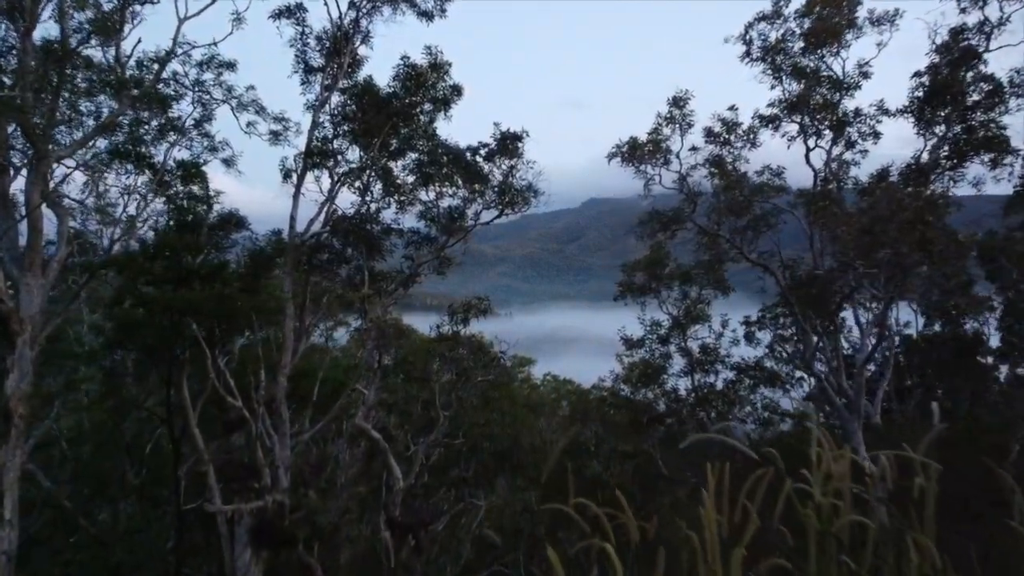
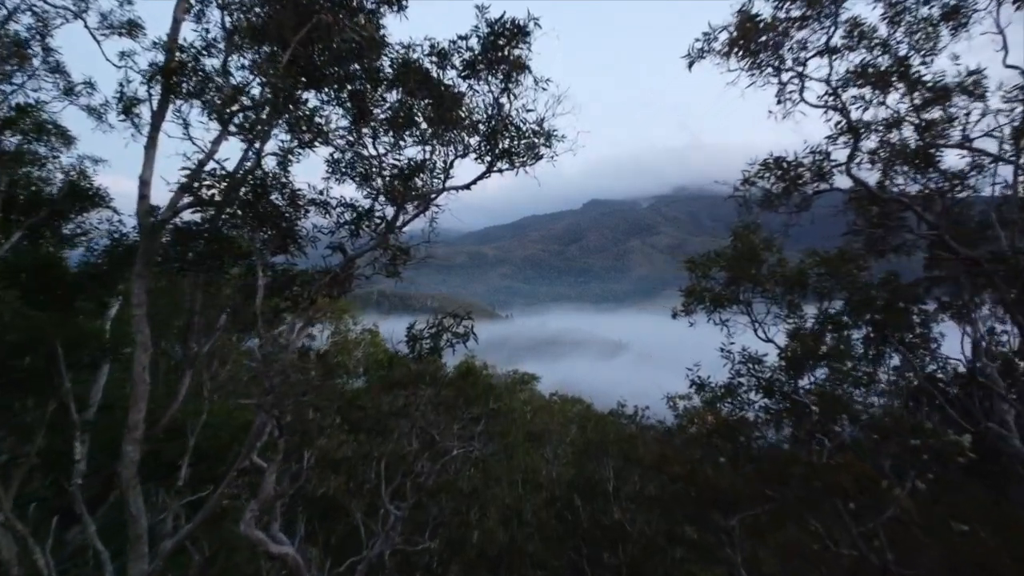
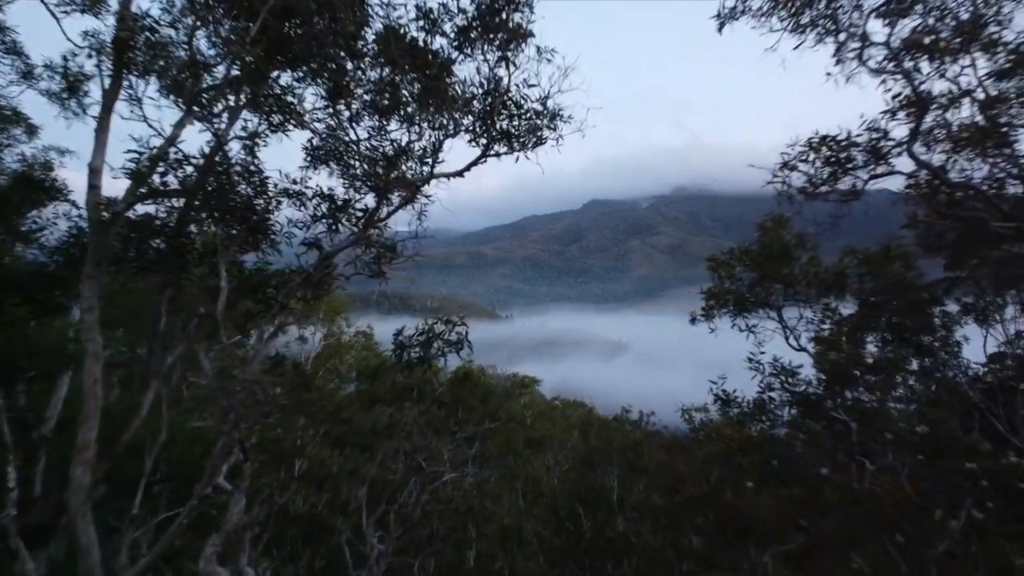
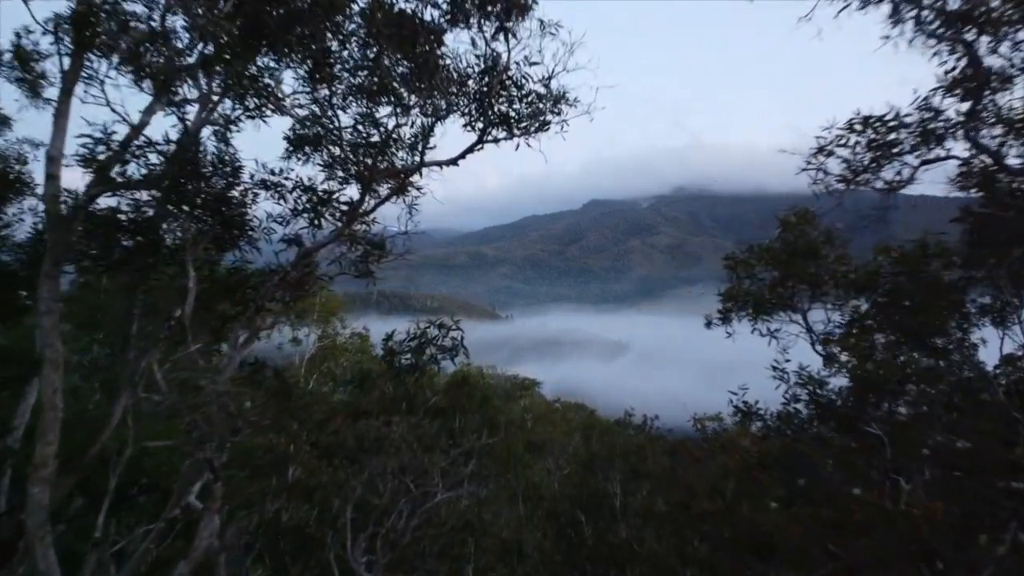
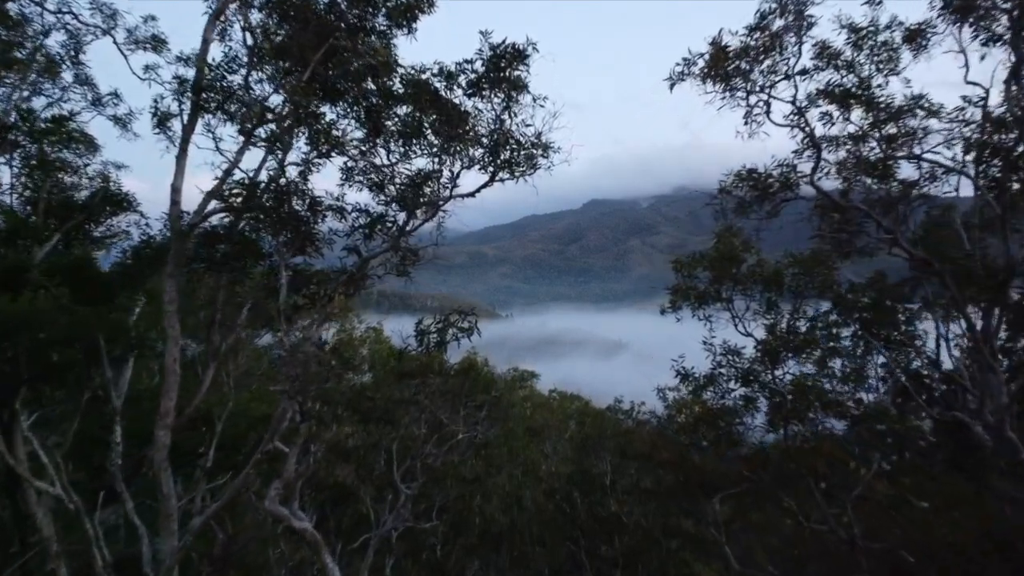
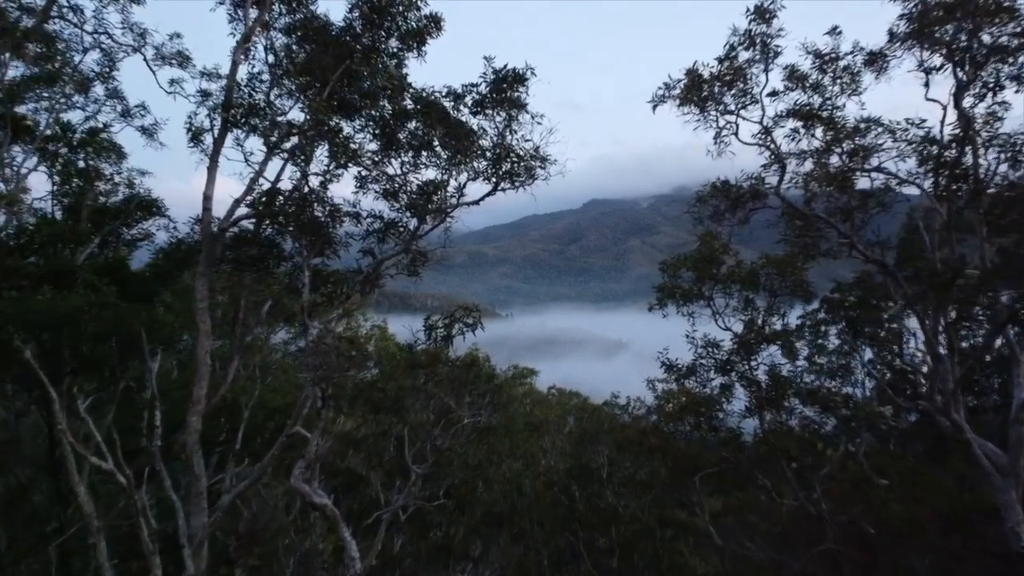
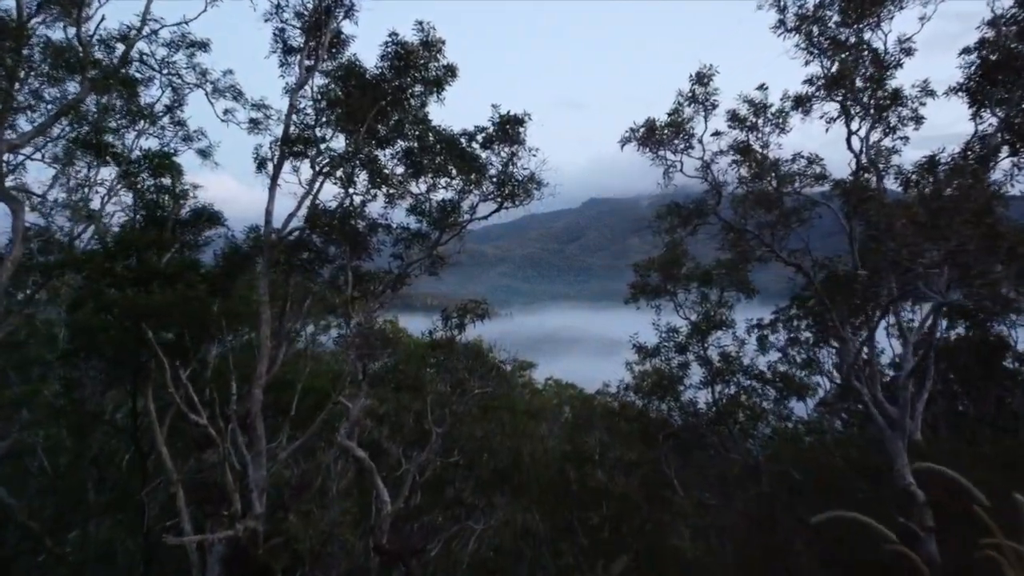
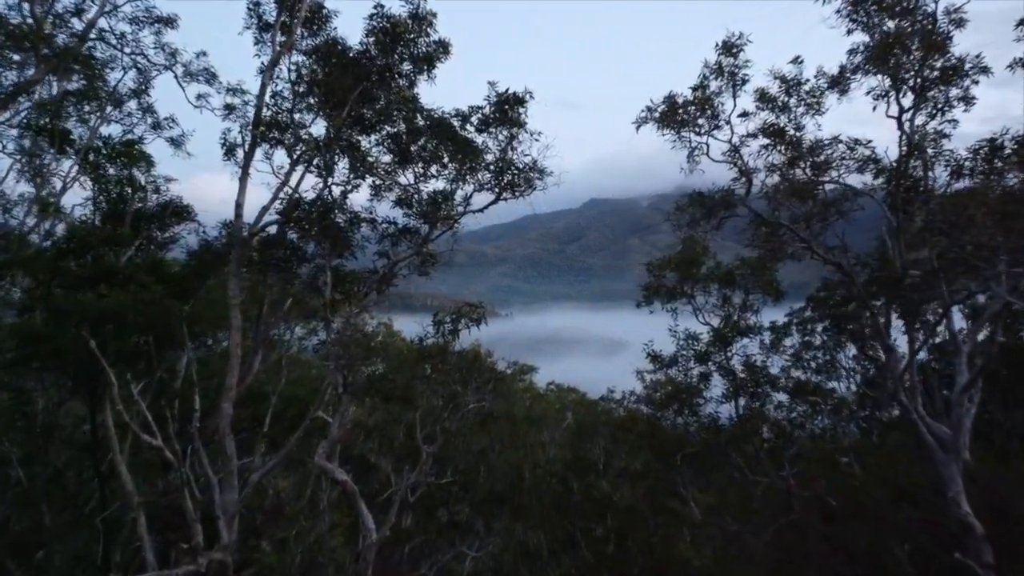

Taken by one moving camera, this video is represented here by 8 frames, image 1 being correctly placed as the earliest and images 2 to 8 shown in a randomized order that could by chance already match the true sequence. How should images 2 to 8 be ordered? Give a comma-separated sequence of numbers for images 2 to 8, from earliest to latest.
7, 8, 6, 5, 2, 3, 4
